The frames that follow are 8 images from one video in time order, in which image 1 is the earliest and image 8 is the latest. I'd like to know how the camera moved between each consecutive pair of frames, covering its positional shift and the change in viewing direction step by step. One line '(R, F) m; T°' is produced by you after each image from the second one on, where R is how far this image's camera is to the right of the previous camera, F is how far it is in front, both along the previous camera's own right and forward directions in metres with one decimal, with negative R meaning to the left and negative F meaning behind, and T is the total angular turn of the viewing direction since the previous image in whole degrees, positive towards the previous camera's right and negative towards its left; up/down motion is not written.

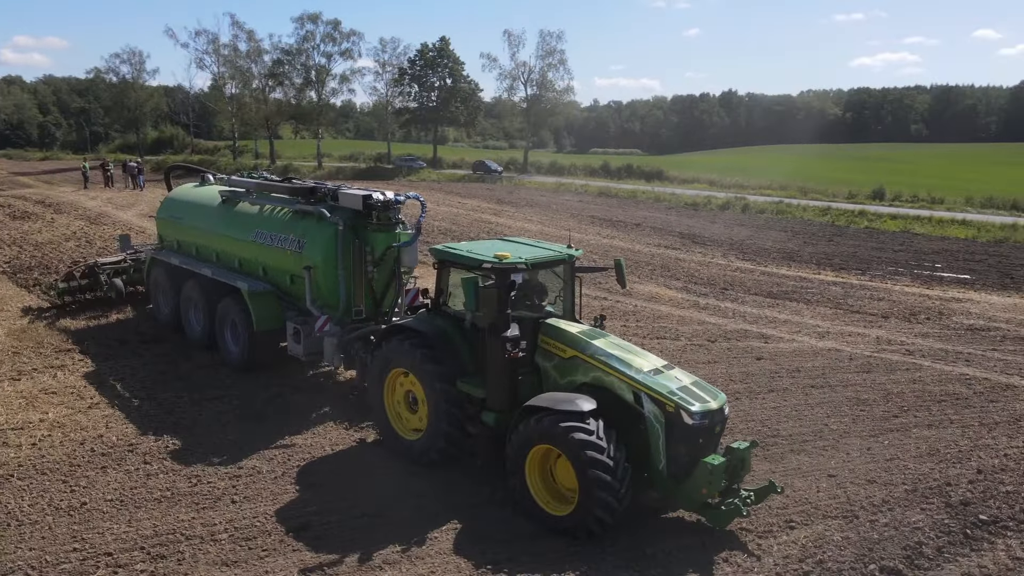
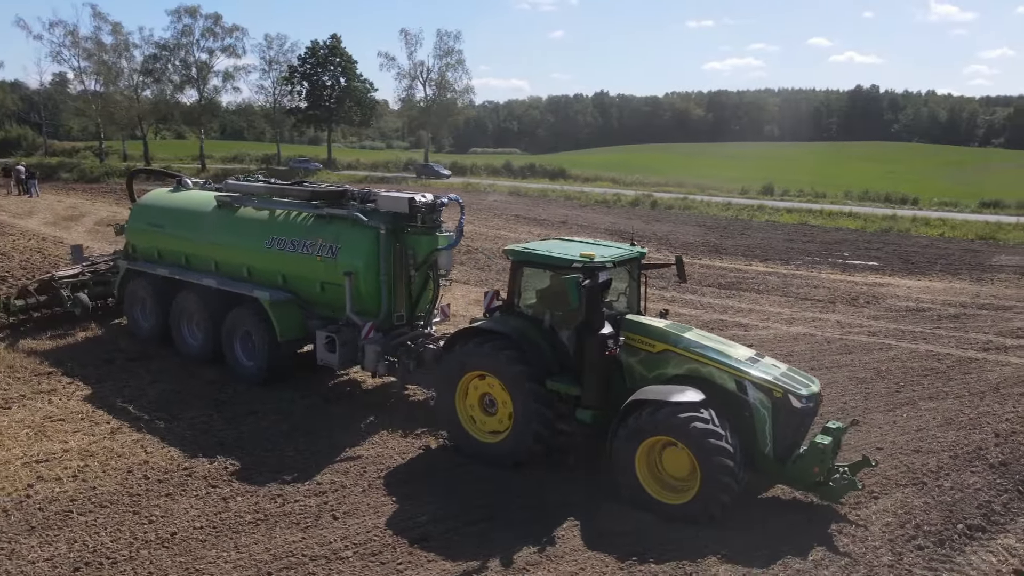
(-1.9, +0.1) m; +9°
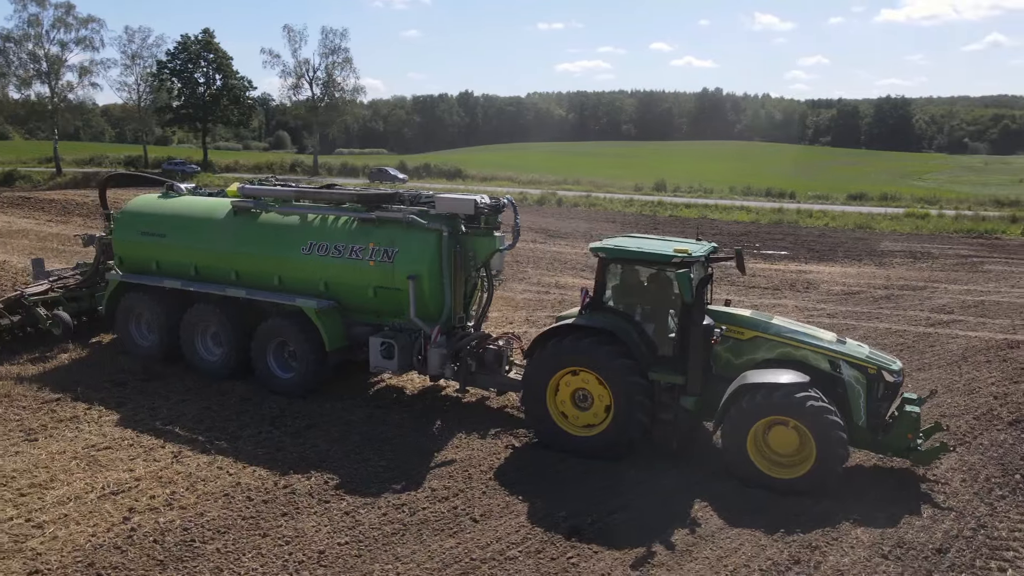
(-2.2, +0.1) m; +10°
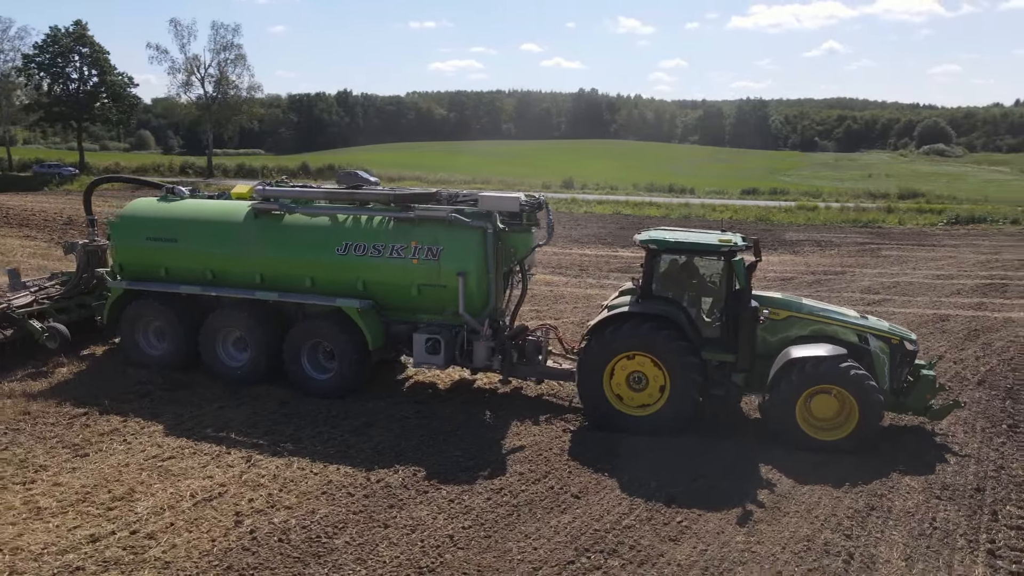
(-1.9, -0.2) m; +9°
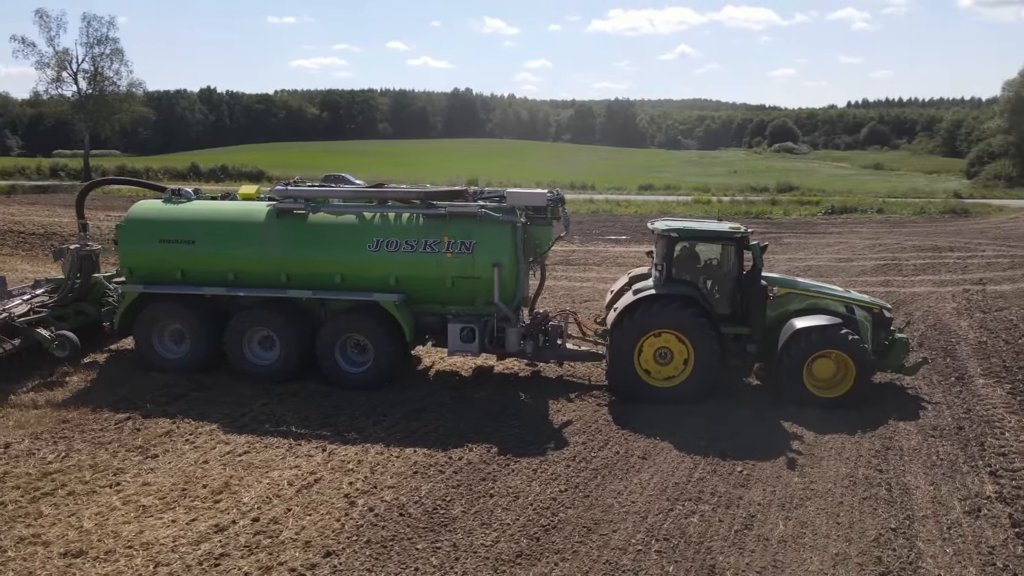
(-1.9, -0.5) m; +9°
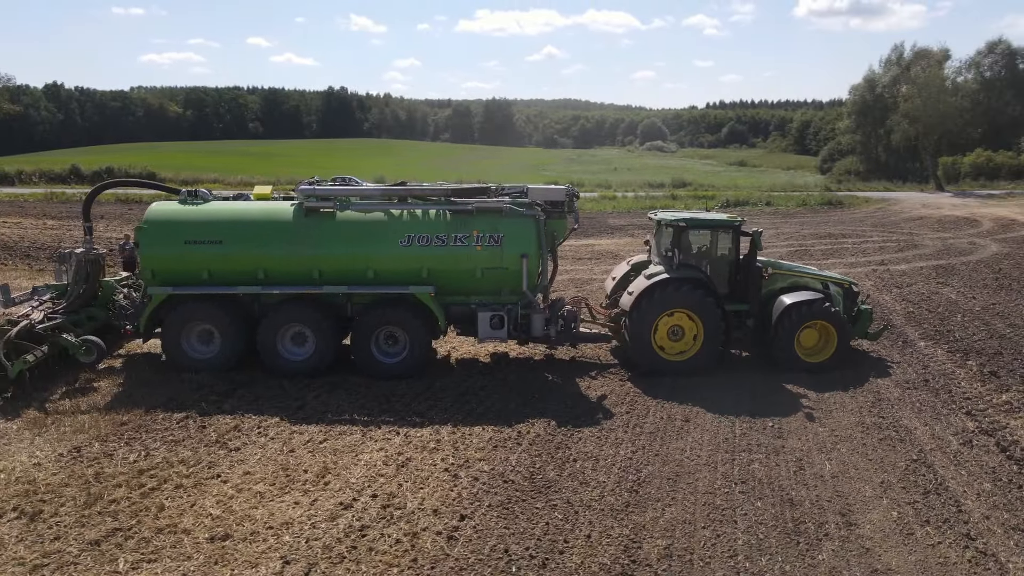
(-2.0, -0.5) m; +9°
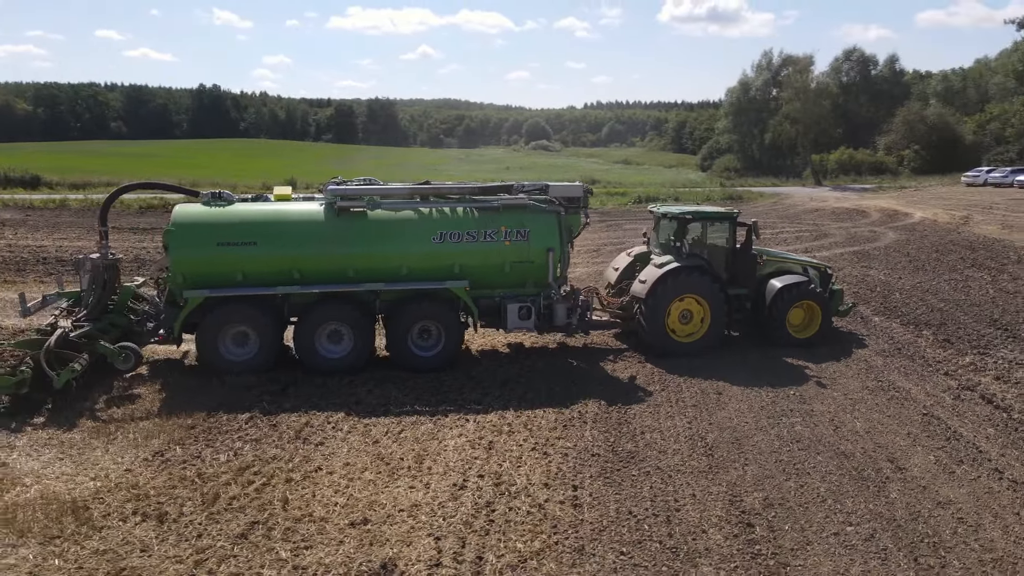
(-2.0, -0.4) m; +9°
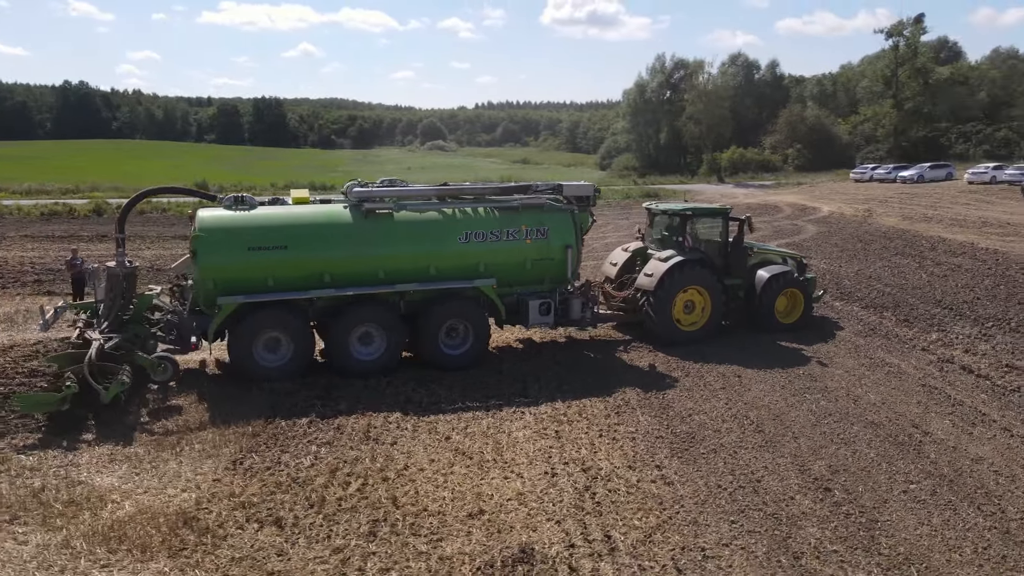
(-1.8, -0.2) m; +8°
